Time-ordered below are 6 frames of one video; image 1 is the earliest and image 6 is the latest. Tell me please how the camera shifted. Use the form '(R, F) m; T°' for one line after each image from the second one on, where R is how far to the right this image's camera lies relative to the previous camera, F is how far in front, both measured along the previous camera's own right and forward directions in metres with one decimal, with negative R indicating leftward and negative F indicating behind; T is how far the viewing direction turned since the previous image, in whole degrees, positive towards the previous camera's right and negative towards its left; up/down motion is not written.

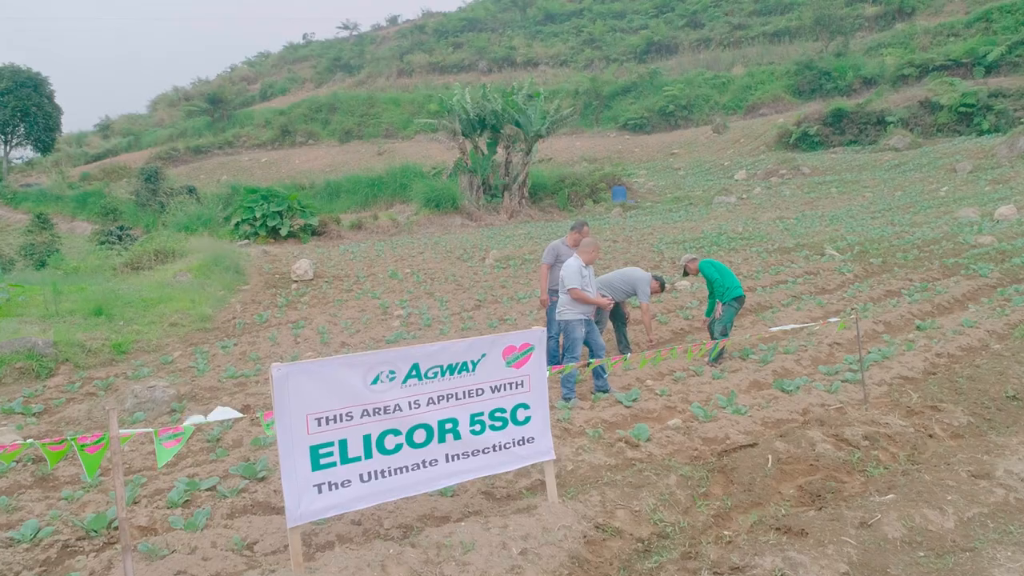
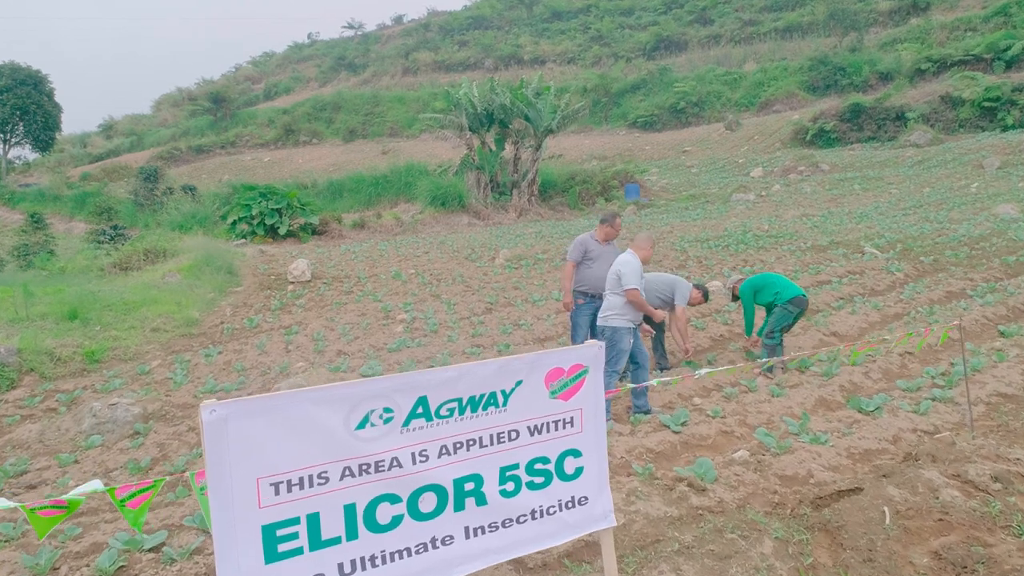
(-0.1, +1.0) m; 0°
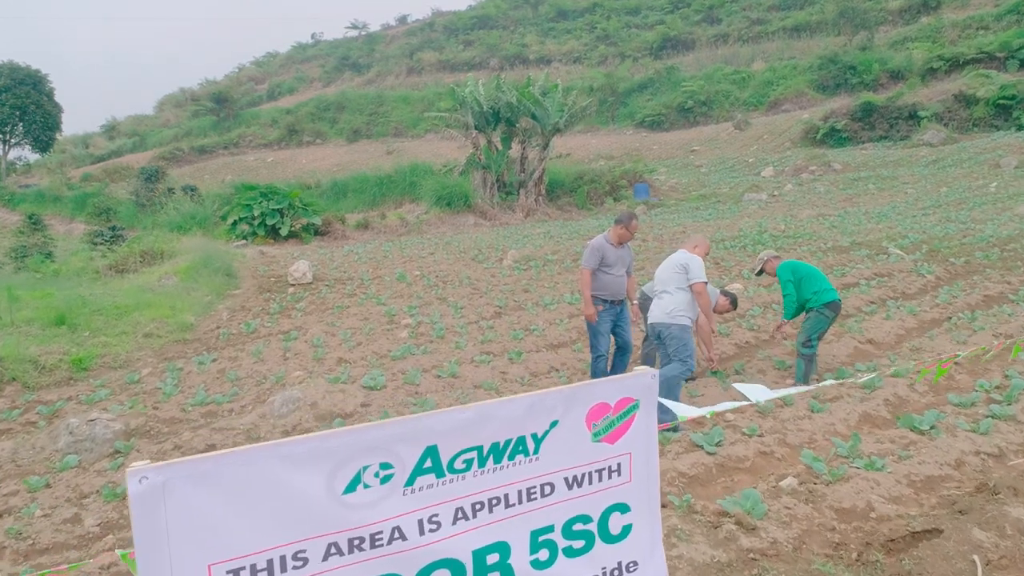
(-0.1, +0.5) m; 0°
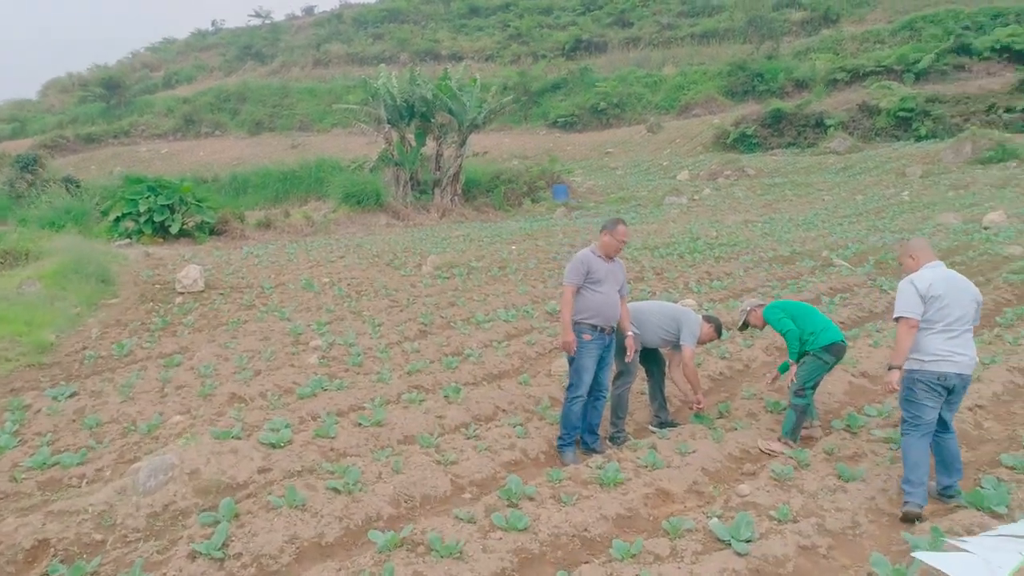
(-0.2, +1.3) m; +7°
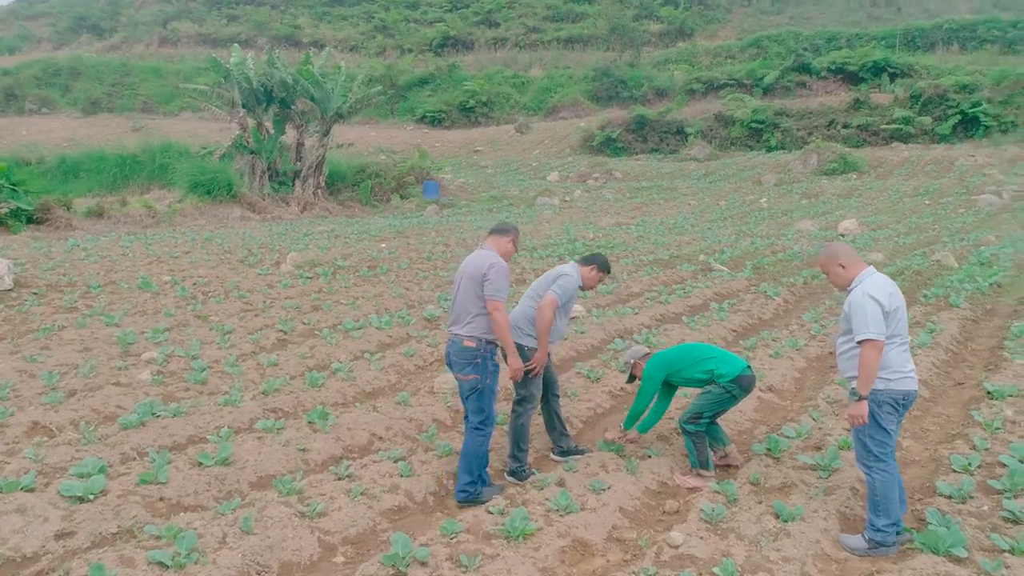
(-0.1, +0.8) m; +10°
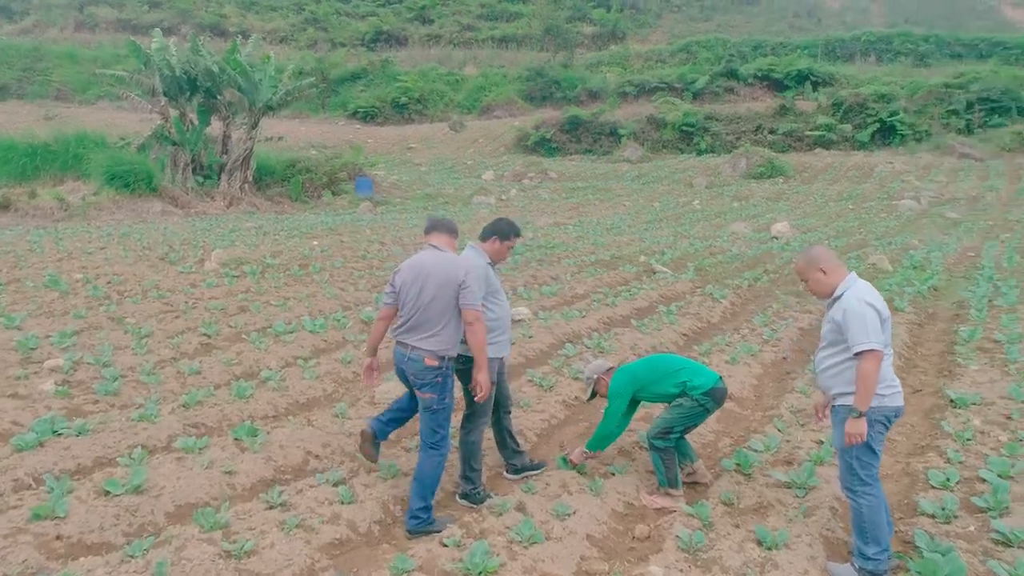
(-0.1, +0.4) m; +5°
